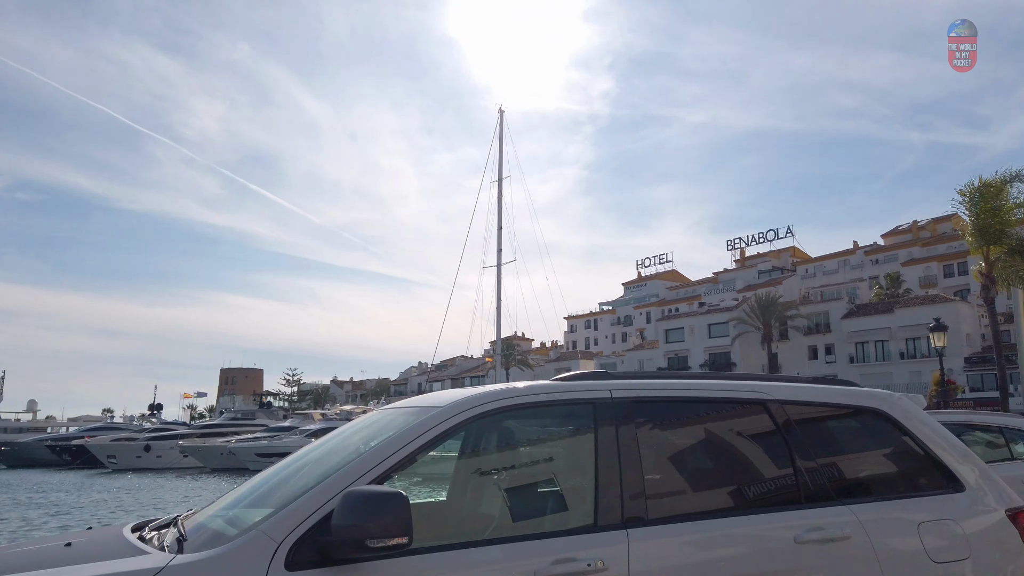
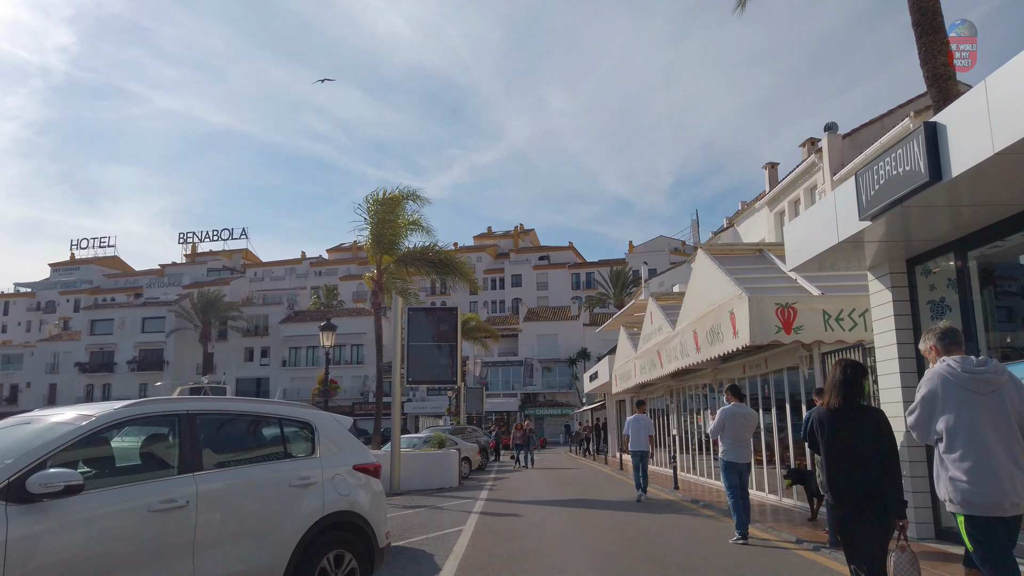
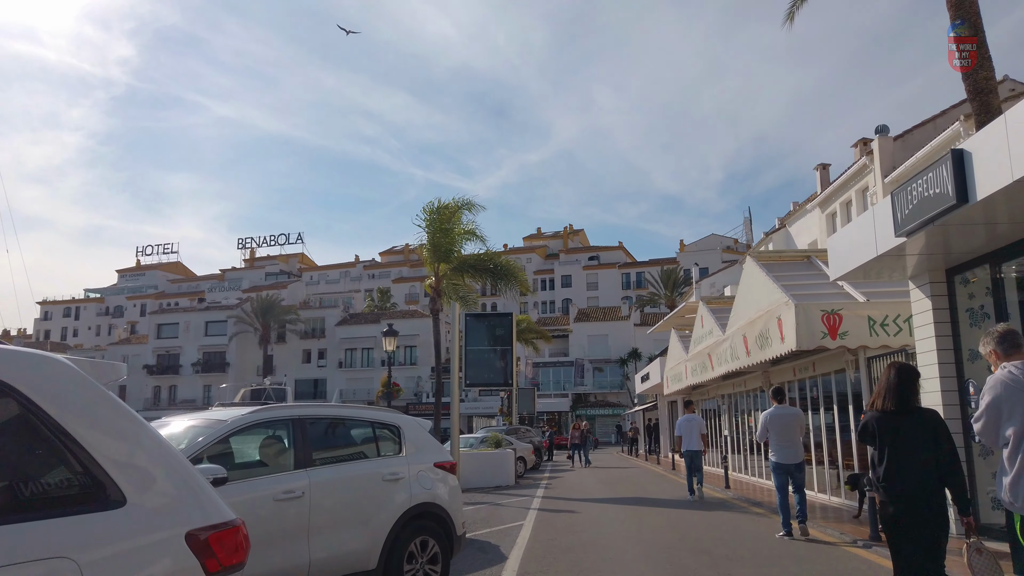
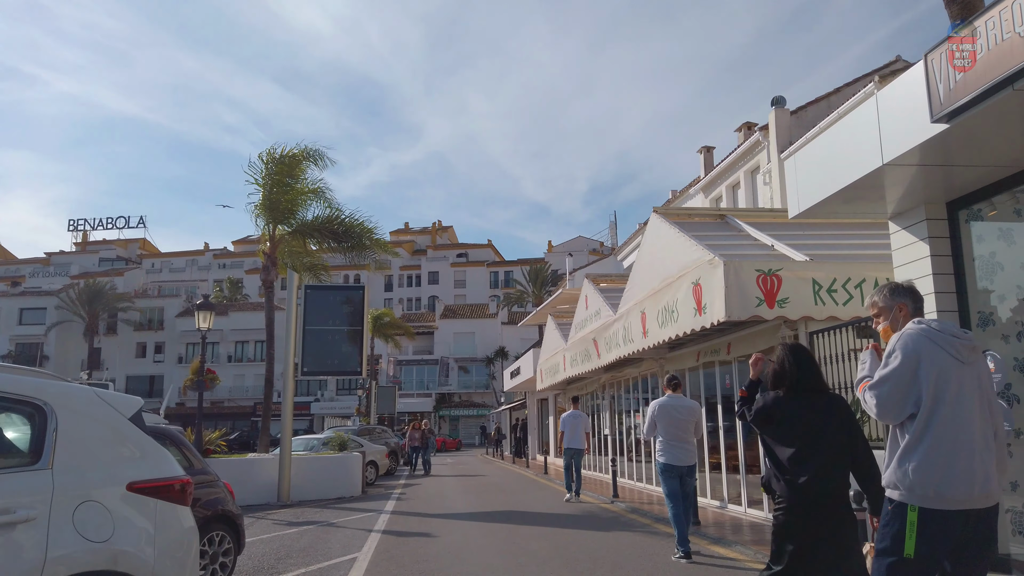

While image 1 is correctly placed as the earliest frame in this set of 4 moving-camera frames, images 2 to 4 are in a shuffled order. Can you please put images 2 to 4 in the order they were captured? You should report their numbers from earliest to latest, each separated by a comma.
3, 2, 4
